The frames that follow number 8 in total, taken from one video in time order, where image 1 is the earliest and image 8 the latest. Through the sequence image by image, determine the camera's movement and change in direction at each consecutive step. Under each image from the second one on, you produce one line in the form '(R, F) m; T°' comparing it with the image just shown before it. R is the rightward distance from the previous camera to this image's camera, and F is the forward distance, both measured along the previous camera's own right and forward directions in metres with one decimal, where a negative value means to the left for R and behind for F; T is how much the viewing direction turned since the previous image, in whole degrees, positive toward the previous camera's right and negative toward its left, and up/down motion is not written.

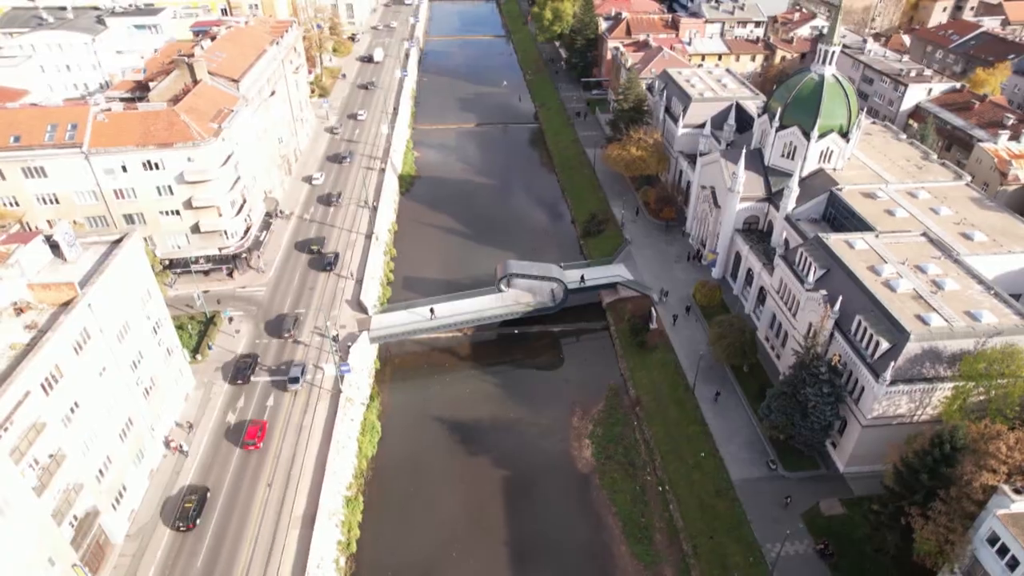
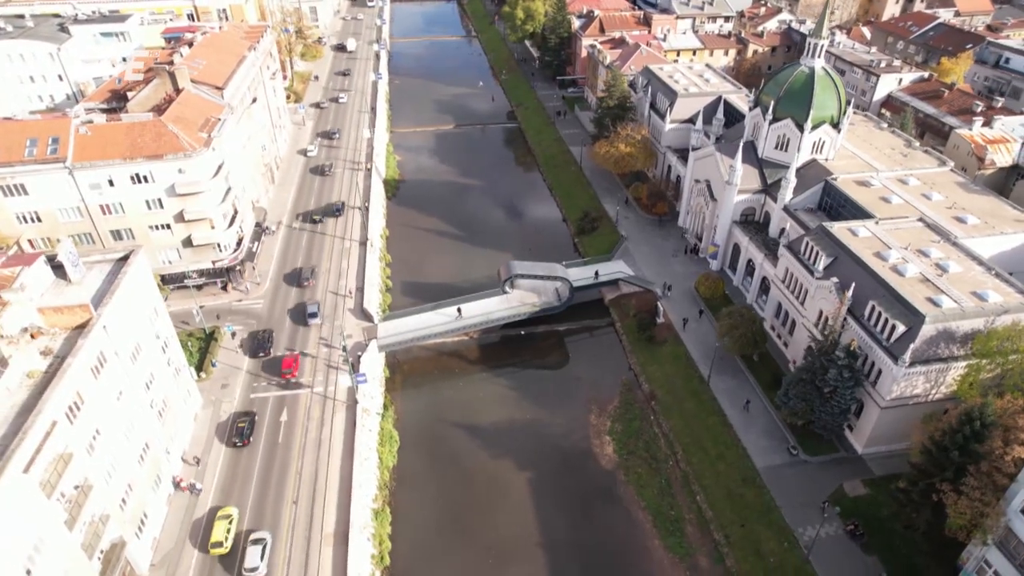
(-4.2, +0.3) m; +4°
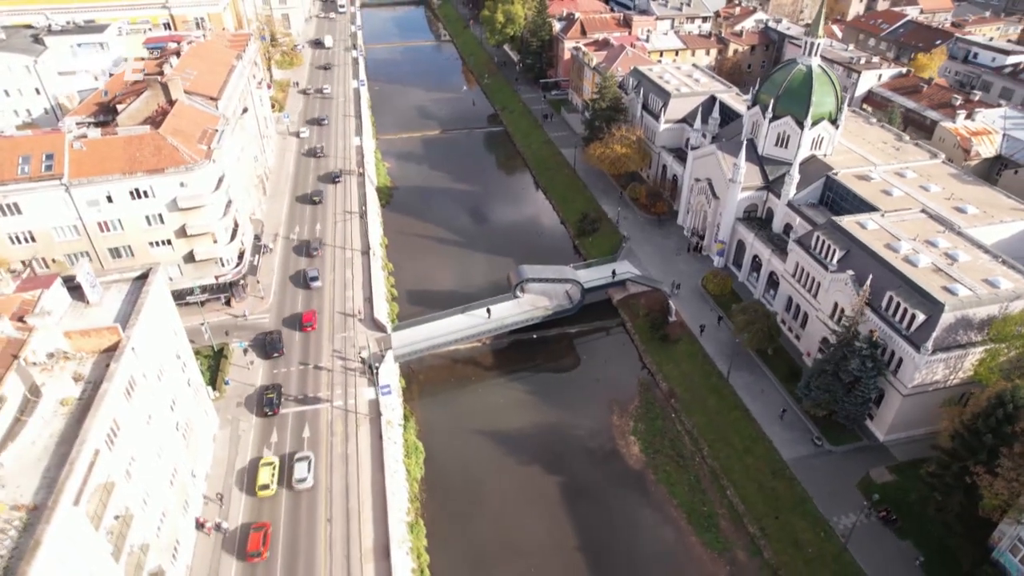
(-4.2, +0.3) m; +3°
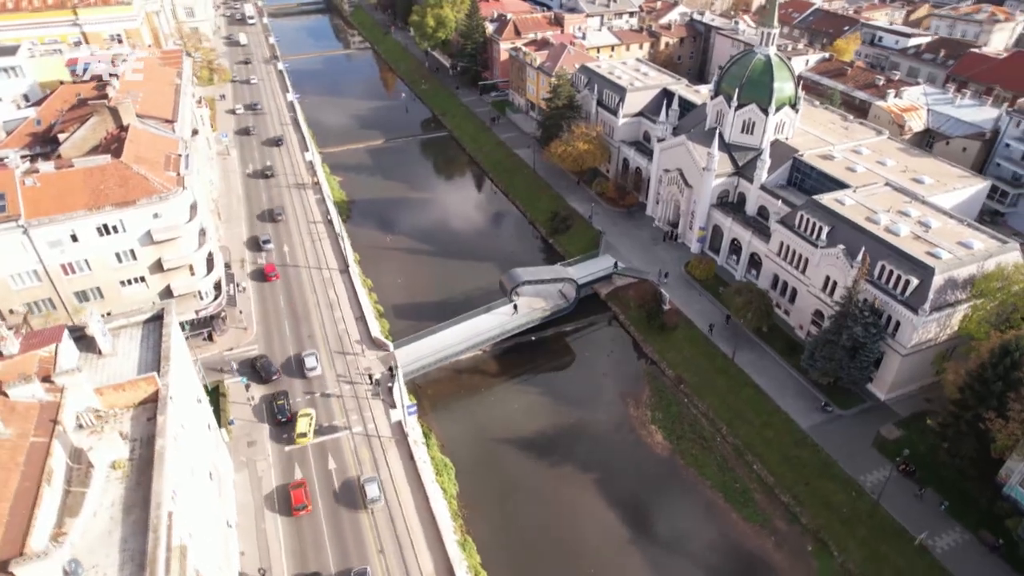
(-7.8, +0.8) m; +8°
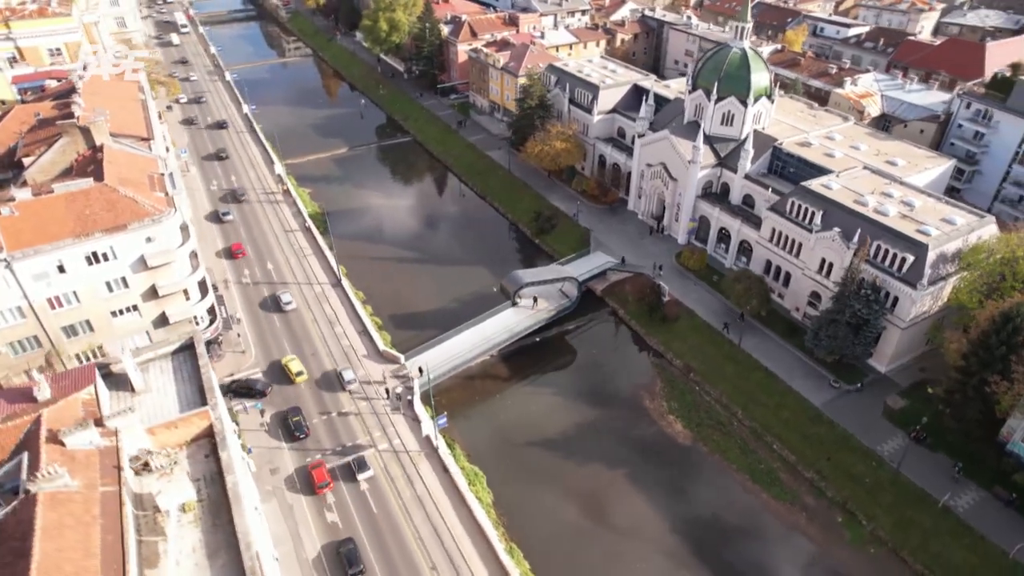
(-6.1, +0.6) m; +6°
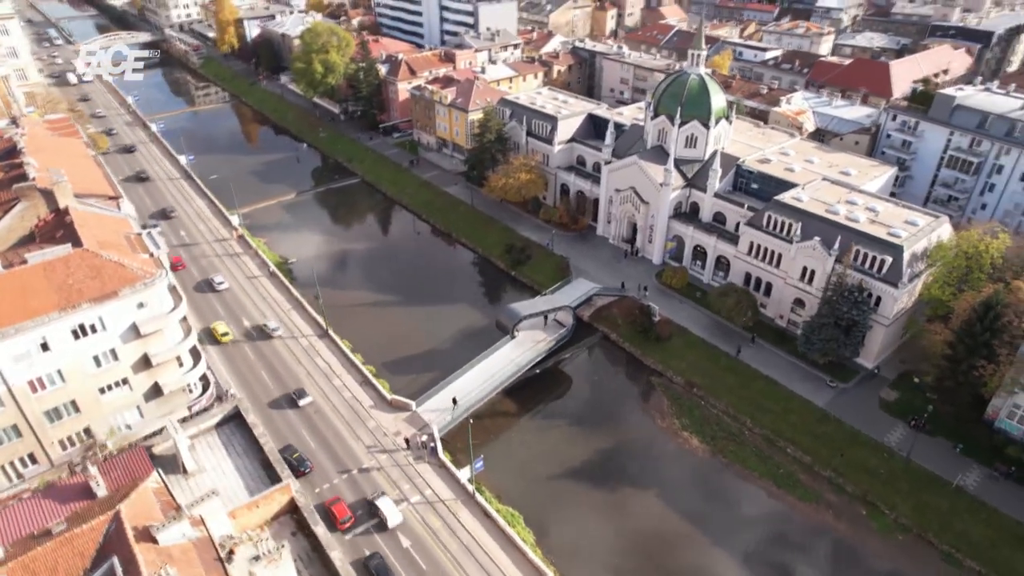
(-7.6, +0.8) m; +8°
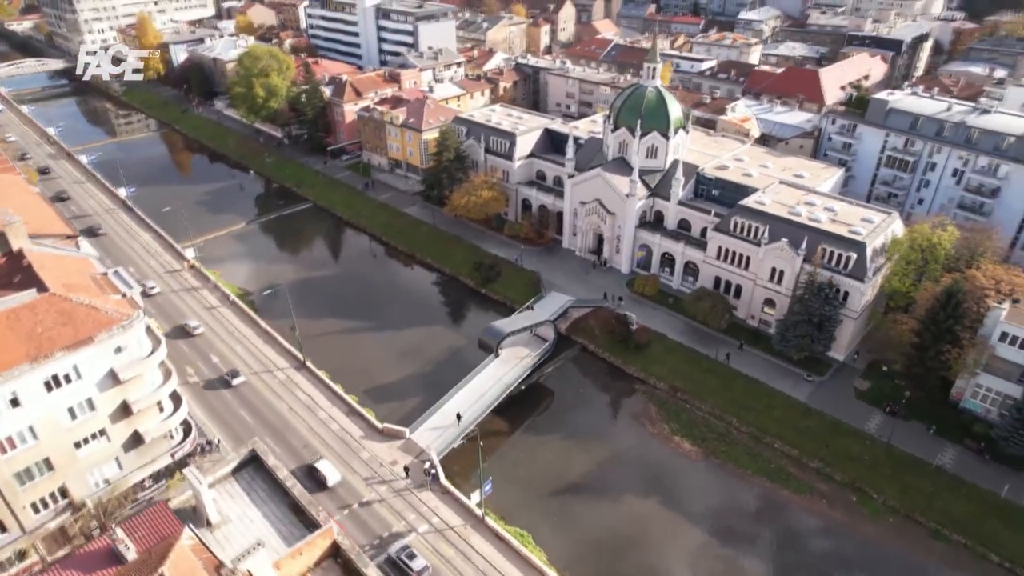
(-4.3, +0.5) m; +6°
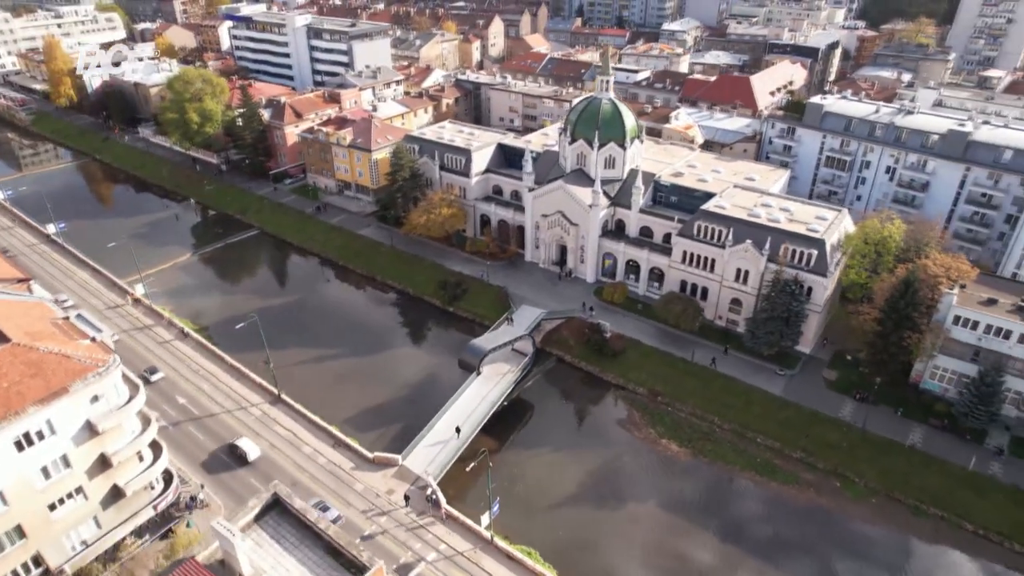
(-4.3, +0.5) m; +6°
